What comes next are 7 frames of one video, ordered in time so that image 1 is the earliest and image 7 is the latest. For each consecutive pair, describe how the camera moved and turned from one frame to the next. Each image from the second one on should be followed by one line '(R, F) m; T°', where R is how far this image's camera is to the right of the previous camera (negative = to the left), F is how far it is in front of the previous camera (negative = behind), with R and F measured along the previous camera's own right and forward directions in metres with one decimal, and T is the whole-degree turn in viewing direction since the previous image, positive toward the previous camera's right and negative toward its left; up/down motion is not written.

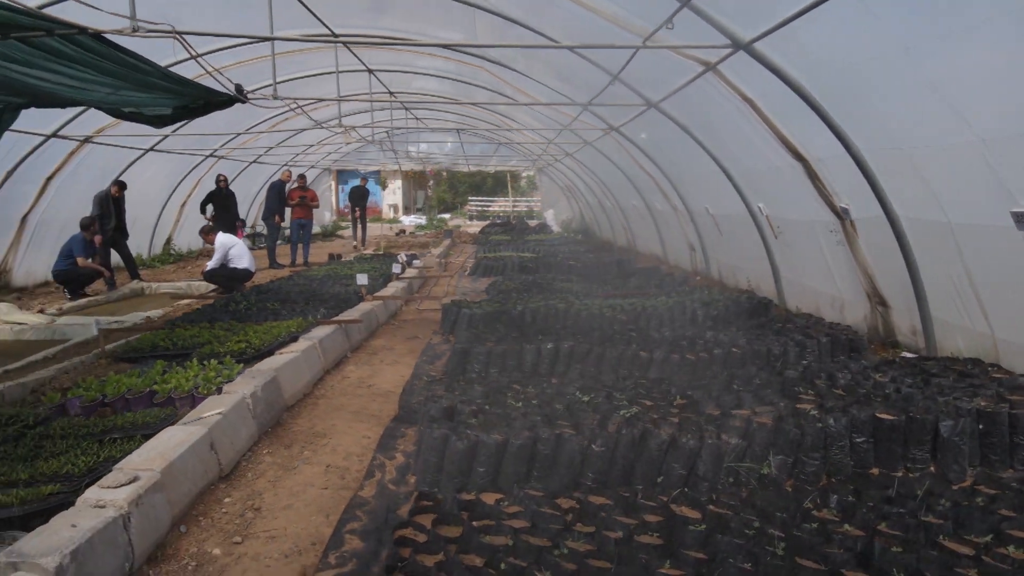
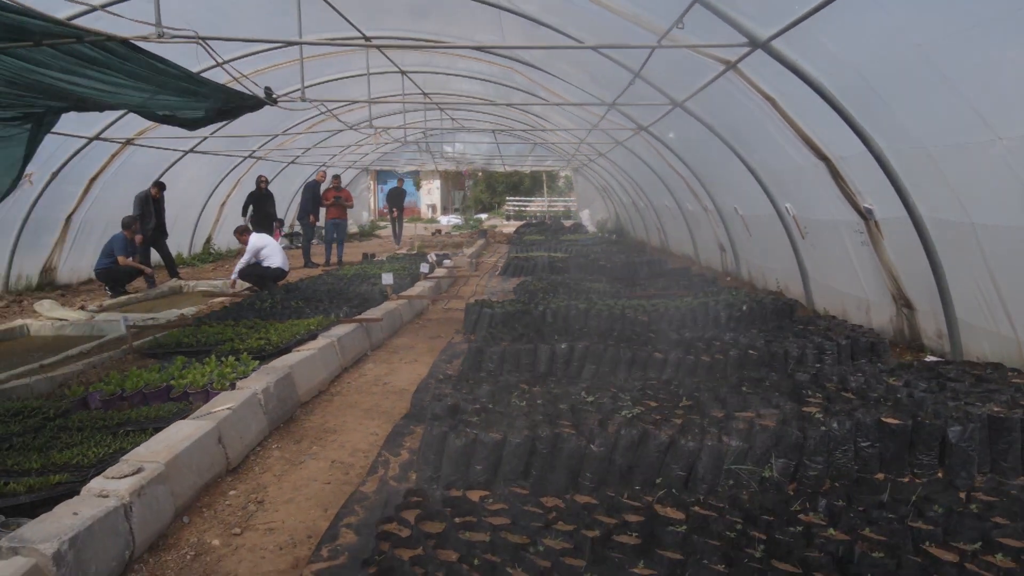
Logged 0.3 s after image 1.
(+0.2, 0.0) m; -3°
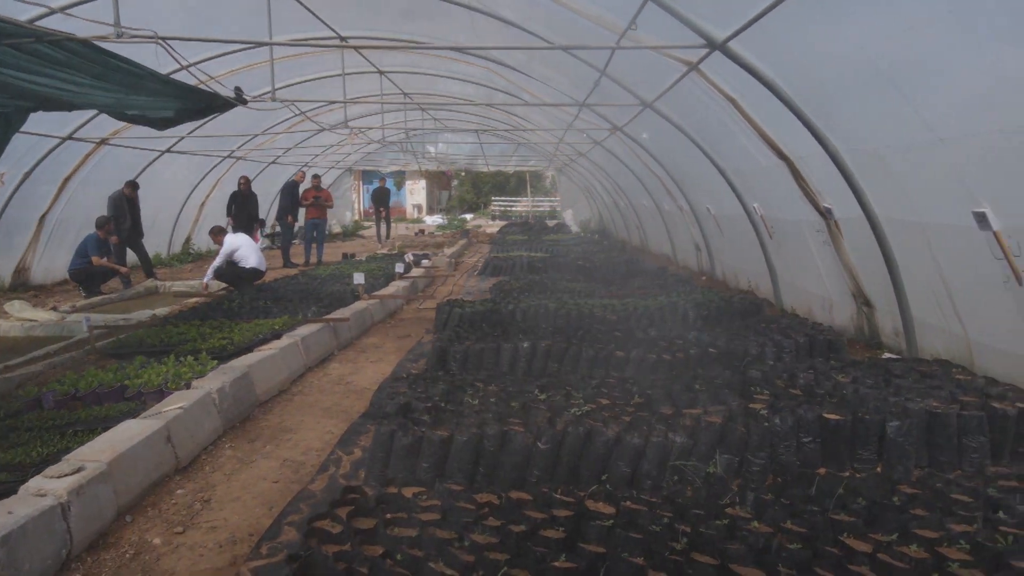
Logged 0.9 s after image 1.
(+0.2, 0.0) m; +1°
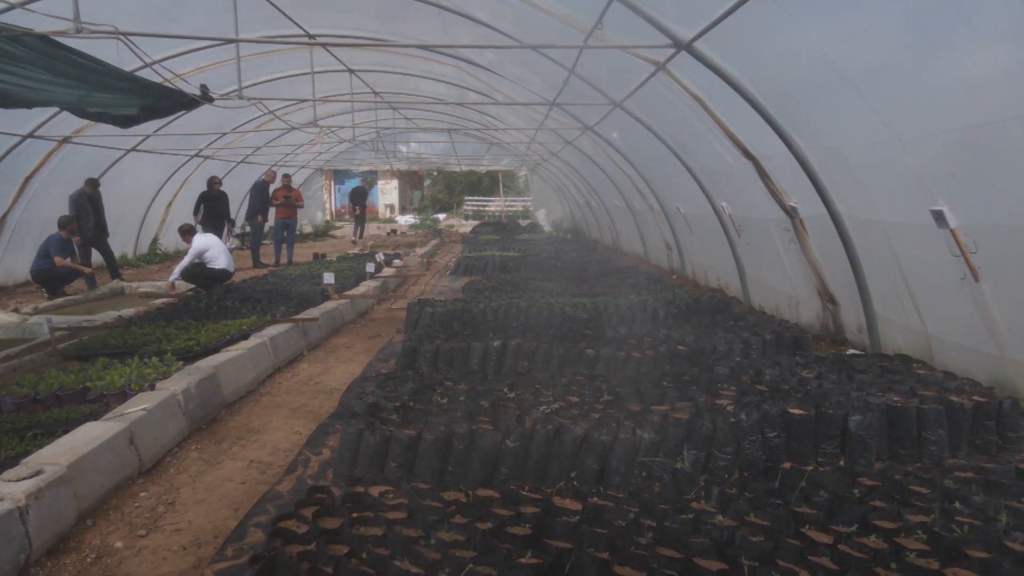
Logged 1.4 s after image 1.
(0.0, 0.0) m; +2°
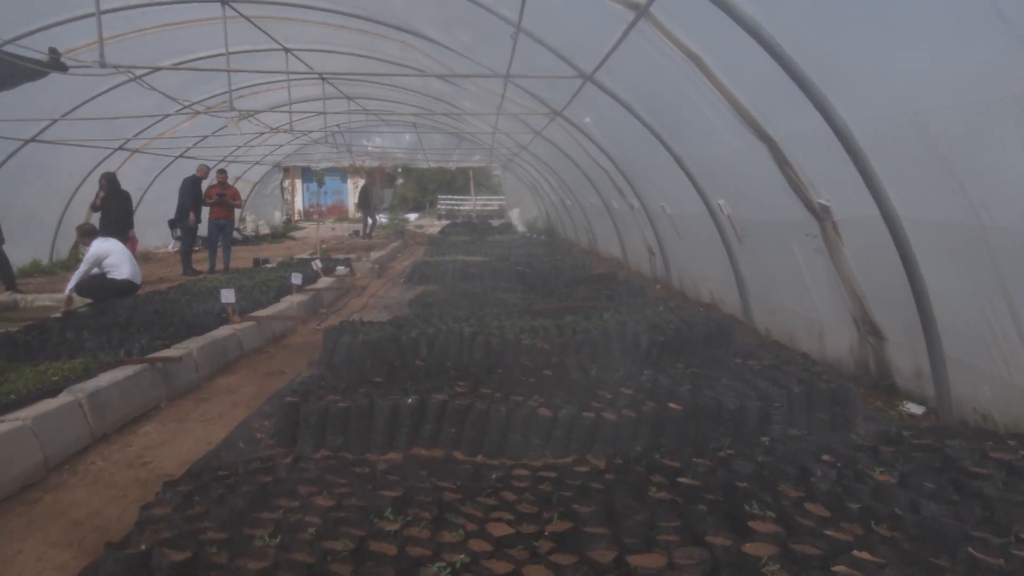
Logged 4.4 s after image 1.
(+0.3, +1.7) m; +1°
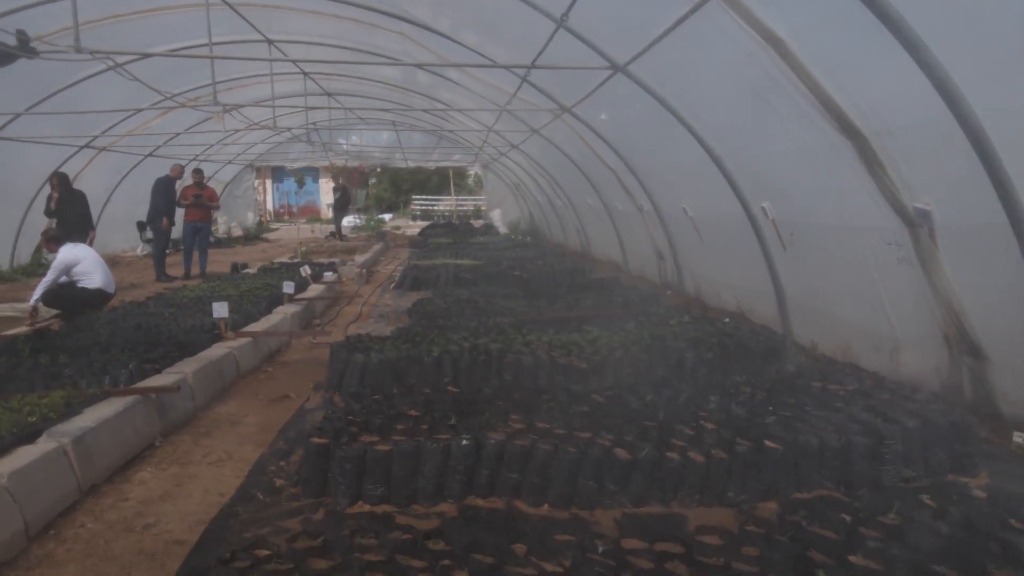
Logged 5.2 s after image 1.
(-0.5, +0.6) m; +2°
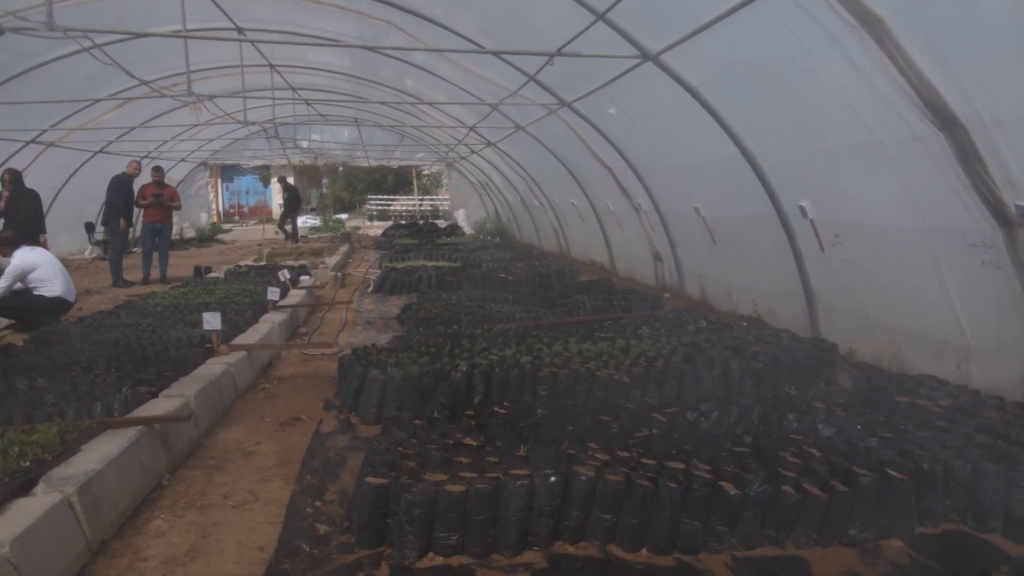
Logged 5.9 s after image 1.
(-0.5, +0.5) m; +4°
